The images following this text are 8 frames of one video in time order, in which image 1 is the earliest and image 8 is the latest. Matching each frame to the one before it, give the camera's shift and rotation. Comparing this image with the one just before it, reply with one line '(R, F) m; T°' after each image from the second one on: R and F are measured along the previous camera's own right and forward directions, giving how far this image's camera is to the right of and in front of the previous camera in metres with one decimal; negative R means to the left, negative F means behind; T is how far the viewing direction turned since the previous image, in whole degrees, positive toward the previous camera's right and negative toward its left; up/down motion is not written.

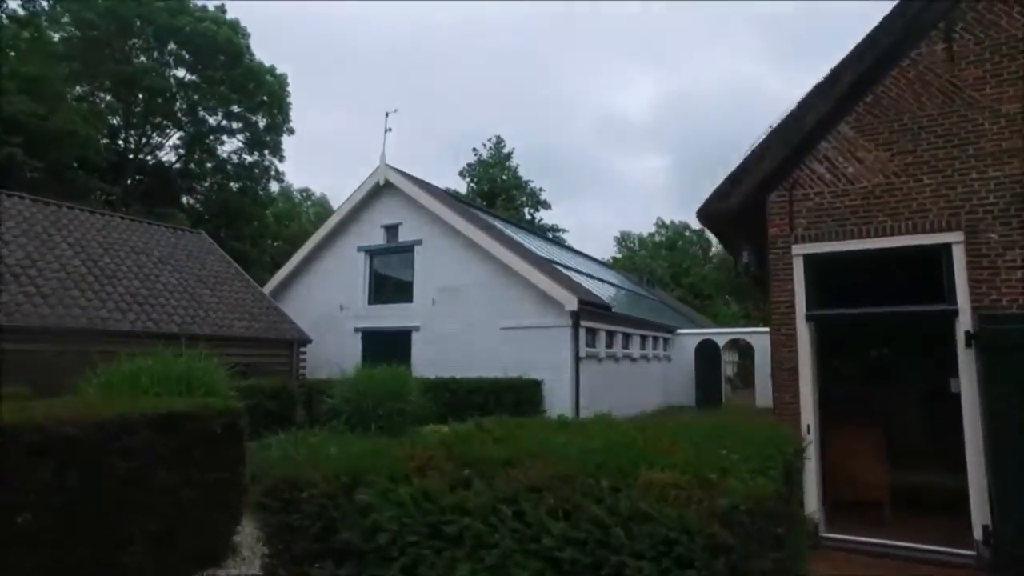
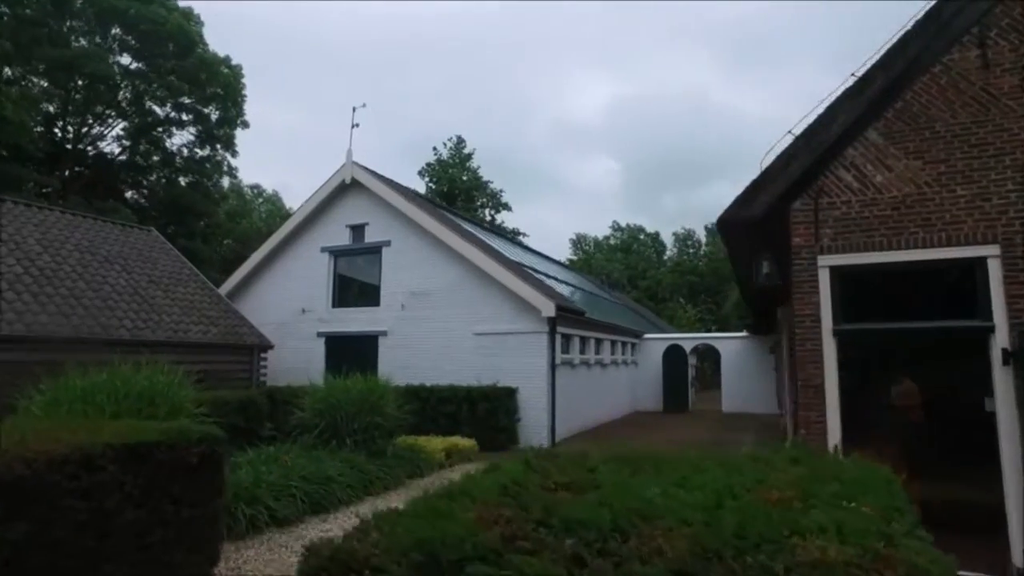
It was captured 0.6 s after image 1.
(-0.5, +0.5) m; +4°
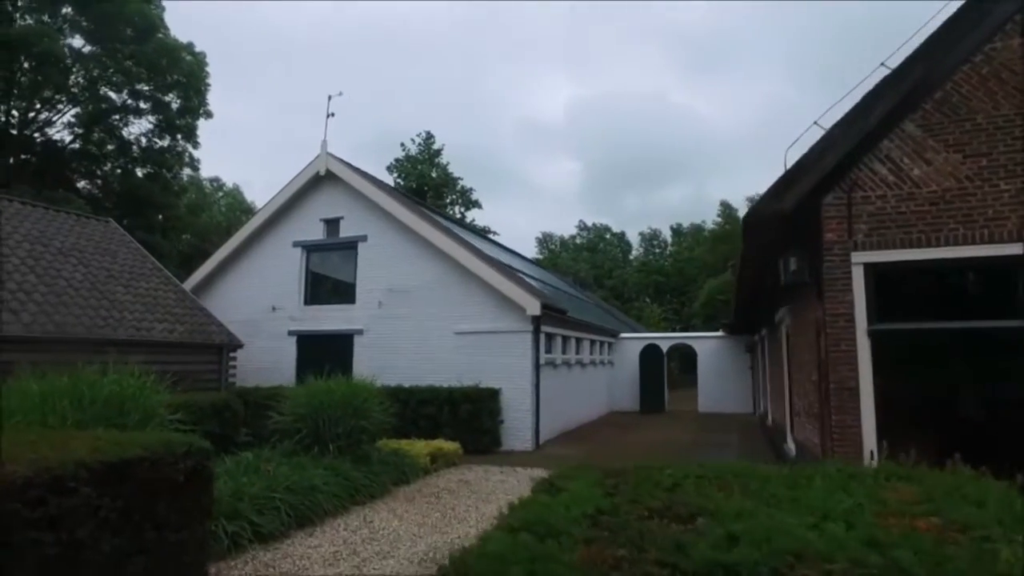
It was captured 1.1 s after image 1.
(-0.4, +0.5) m; +3°
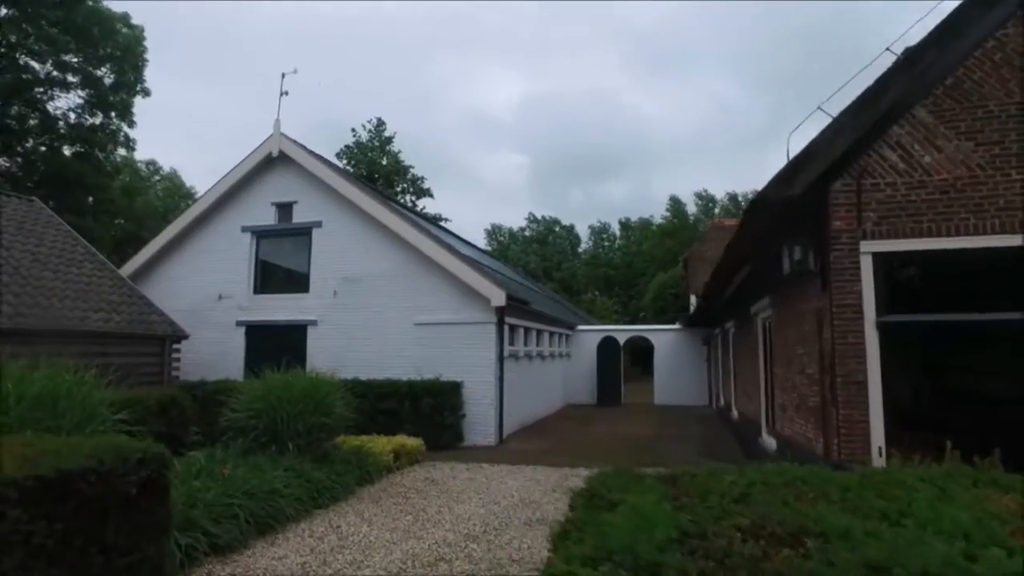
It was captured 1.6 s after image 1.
(-0.4, +0.5) m; +5°
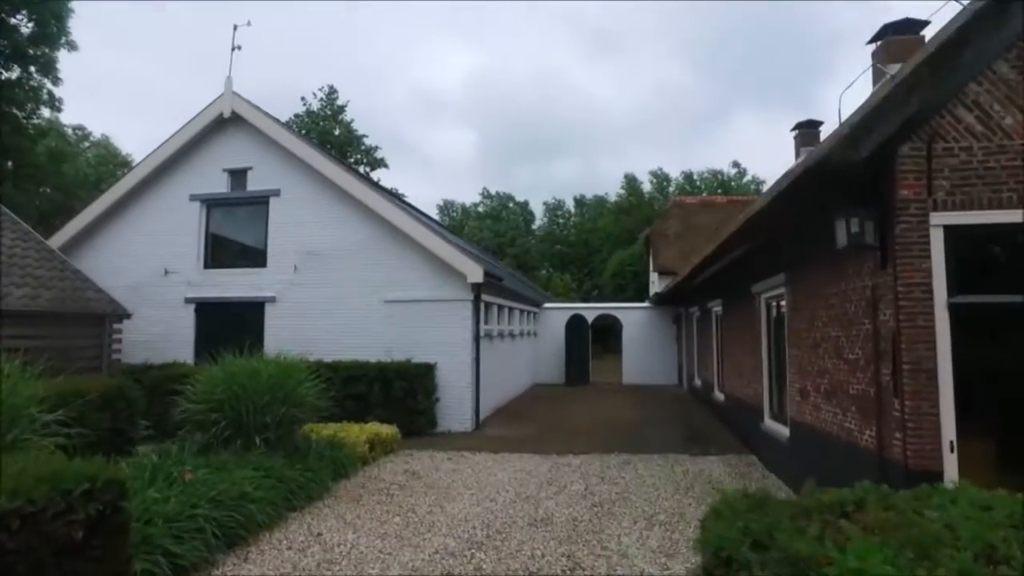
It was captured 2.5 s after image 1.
(-0.5, +0.8) m; +4°
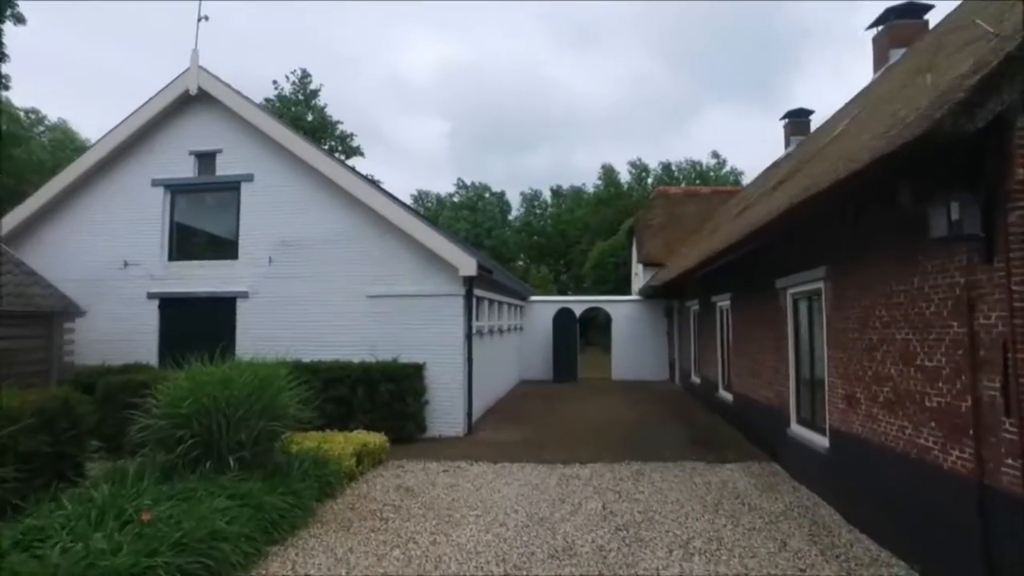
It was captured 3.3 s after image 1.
(-0.4, +0.9) m; +2°
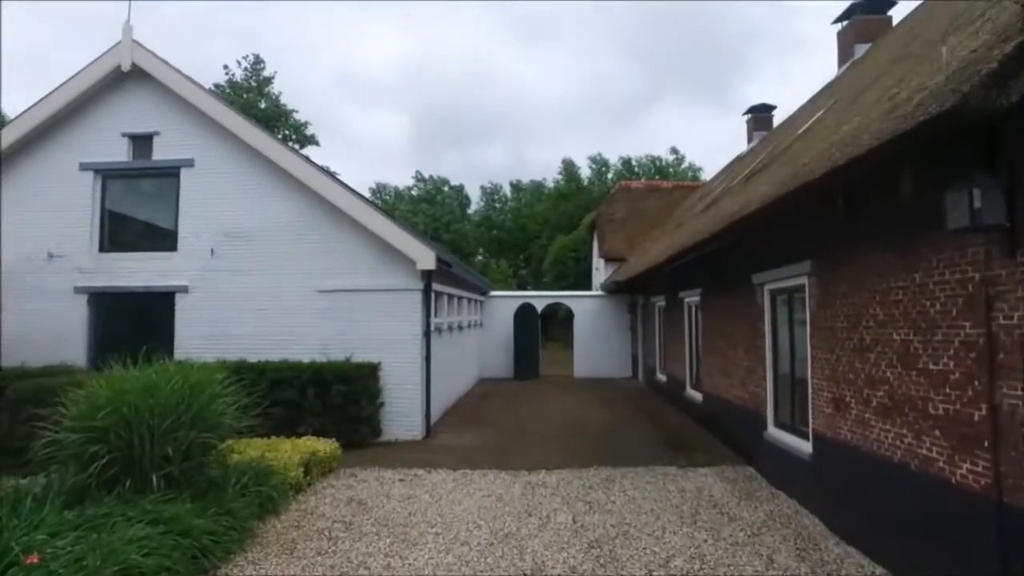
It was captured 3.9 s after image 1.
(0.0, +0.6) m; +4°
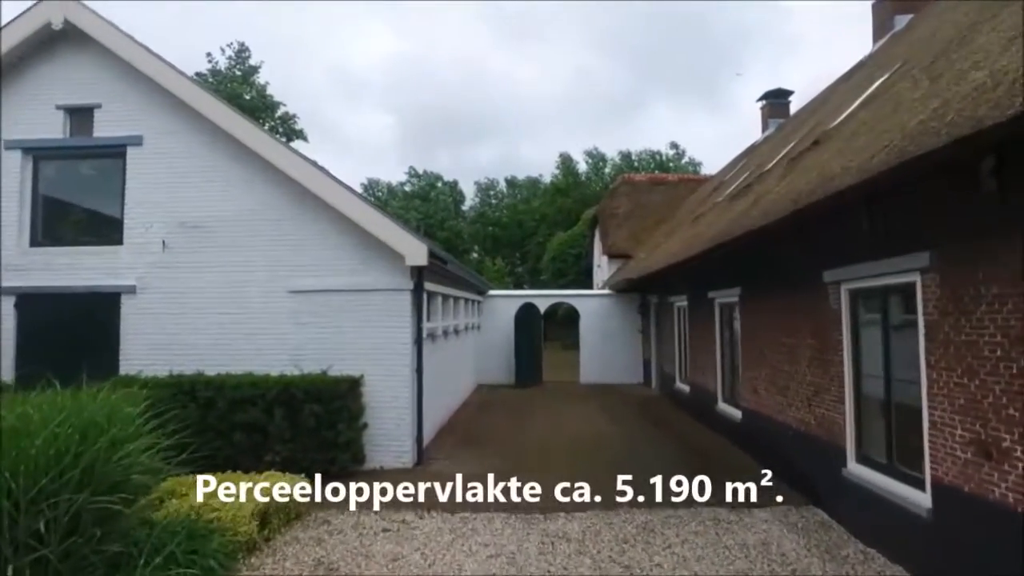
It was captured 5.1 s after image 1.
(-0.2, +1.7) m; +1°
